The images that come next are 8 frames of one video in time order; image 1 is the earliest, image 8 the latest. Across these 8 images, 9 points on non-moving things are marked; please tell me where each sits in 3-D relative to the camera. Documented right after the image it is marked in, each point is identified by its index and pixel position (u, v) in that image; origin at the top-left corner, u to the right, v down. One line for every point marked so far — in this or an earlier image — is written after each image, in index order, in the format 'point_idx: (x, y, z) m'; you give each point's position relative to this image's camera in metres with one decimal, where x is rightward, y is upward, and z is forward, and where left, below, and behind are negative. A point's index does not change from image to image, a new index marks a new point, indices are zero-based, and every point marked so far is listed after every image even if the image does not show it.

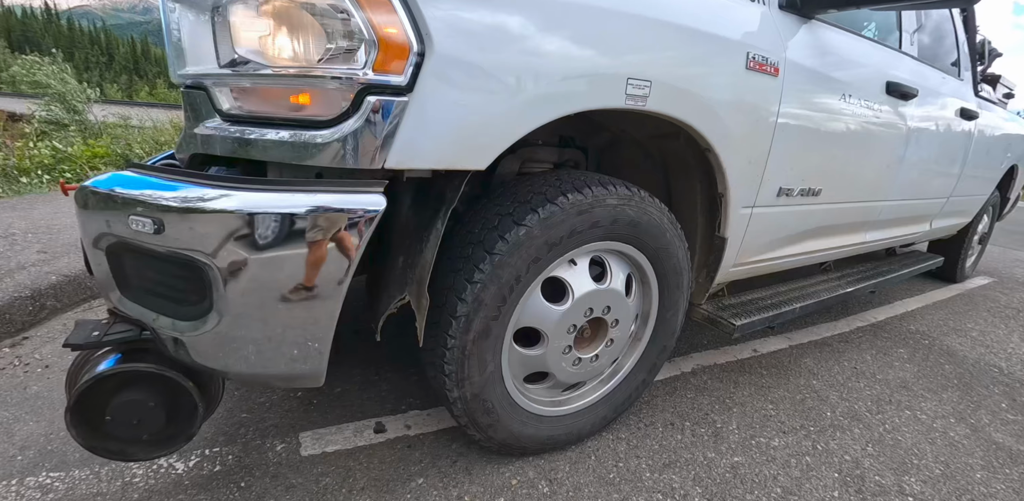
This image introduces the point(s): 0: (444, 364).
0: (-0.2, -0.4, +1.7) m
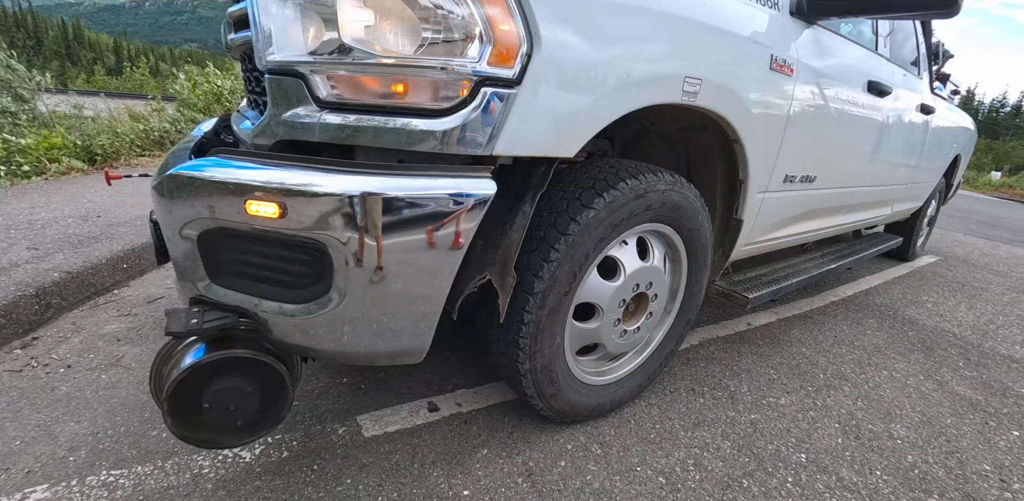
0: (0.0, -0.3, +1.8) m
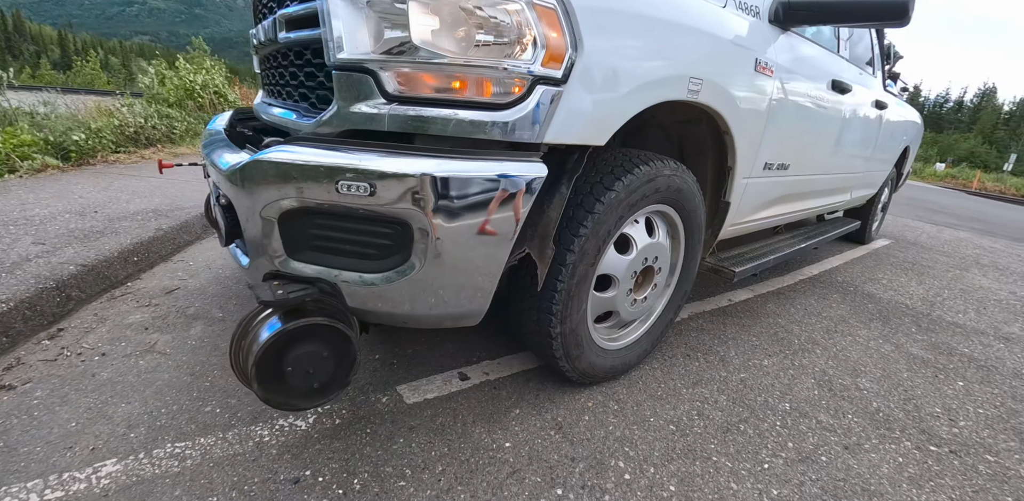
0: (+0.2, -0.2, +2.0) m
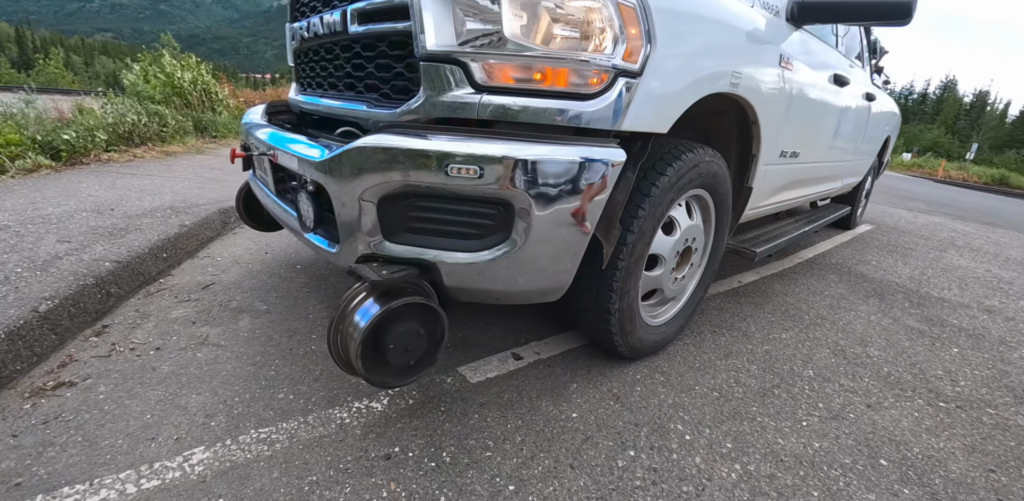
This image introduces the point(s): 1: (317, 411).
0: (+0.5, -0.1, +2.1) m
1: (-0.8, -0.7, +1.9) m
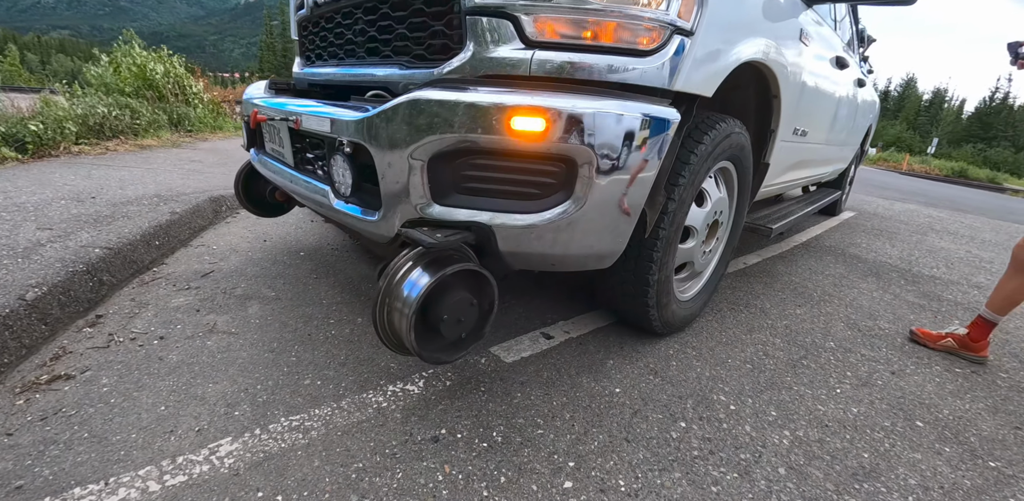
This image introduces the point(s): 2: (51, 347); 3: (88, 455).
0: (+0.6, 0.0, +2.0) m
1: (-0.6, -0.5, +1.8) m
2: (-1.9, -0.4, +2.0) m
3: (-1.3, -0.6, +1.4) m
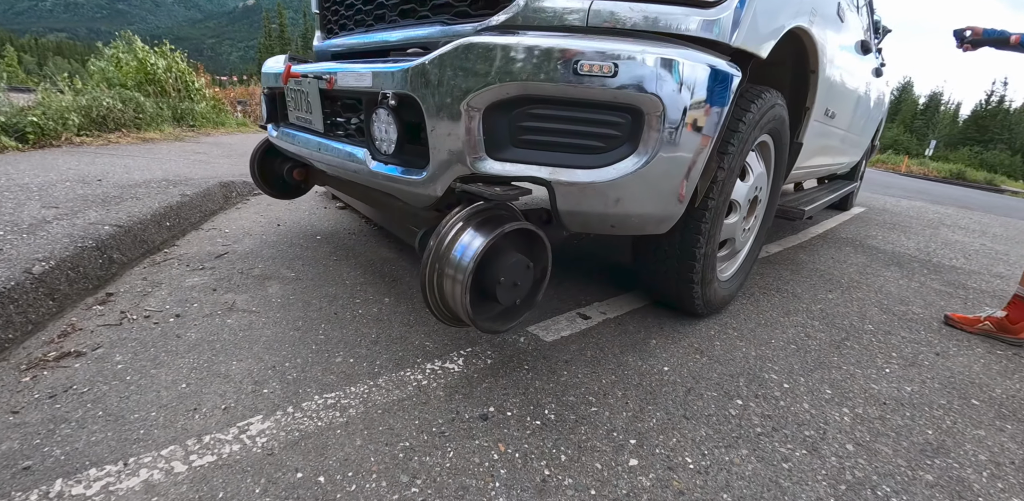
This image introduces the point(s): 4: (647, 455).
0: (+0.8, +0.1, +1.9) m
1: (-0.4, -0.4, +1.7) m
2: (-1.8, -0.3, +1.8) m
3: (-1.1, -0.5, +1.3) m
4: (+0.4, -0.6, +1.4) m
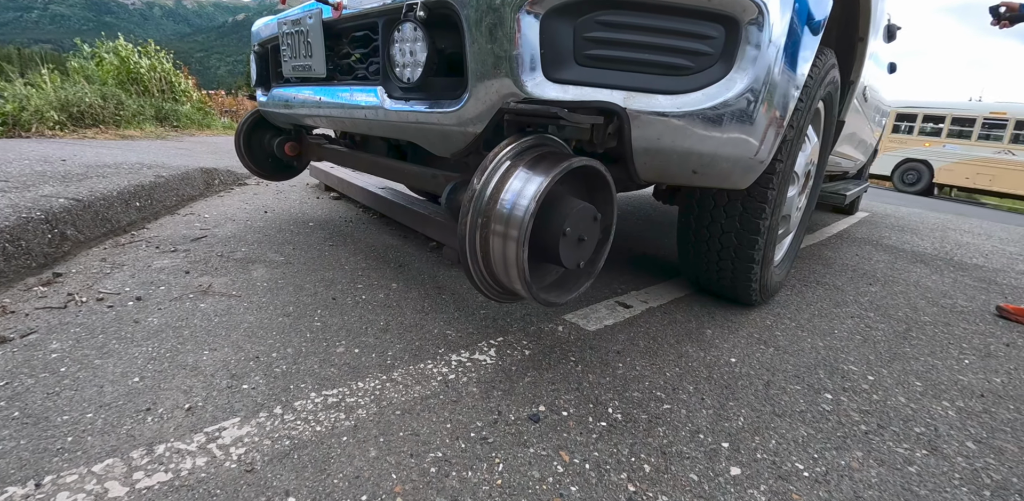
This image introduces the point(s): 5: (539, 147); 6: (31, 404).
0: (+0.9, +0.2, +1.6) m
1: (-0.3, -0.3, +1.3) m
2: (-1.6, -0.2, +1.5) m
3: (-1.0, -0.4, +0.9) m
4: (+0.5, -0.5, +1.1) m
5: (+0.1, +0.2, +1.0) m
6: (-1.1, -0.4, +1.1) m
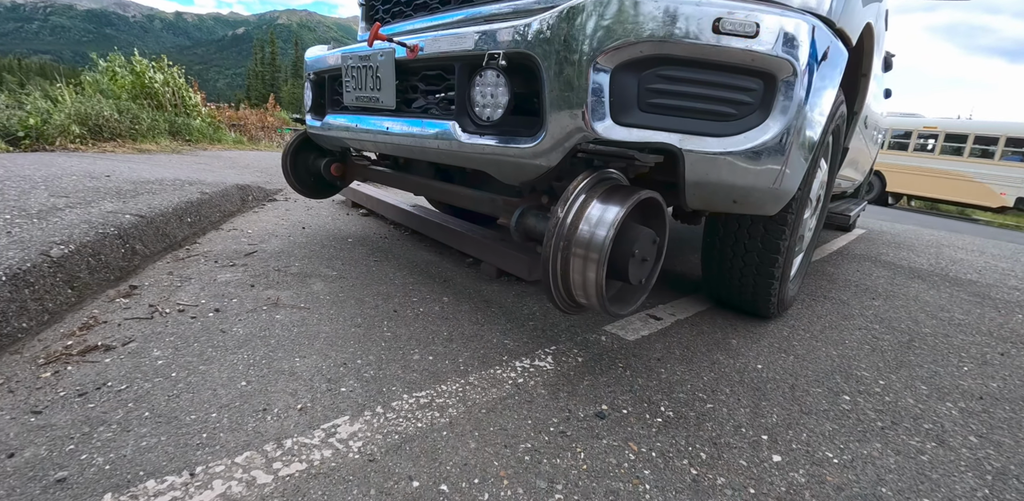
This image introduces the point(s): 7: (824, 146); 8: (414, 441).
0: (+1.1, +0.1, +1.8) m
1: (-0.1, -0.4, +1.5) m
2: (-1.5, -0.3, +1.6) m
3: (-0.8, -0.4, +1.1) m
4: (+0.7, -0.5, +1.2) m
5: (+0.2, +0.2, +1.2) m
6: (-0.9, -0.4, +1.2) m
7: (+1.3, +0.5, +1.9) m
8: (-0.3, -0.5, +1.2) m
